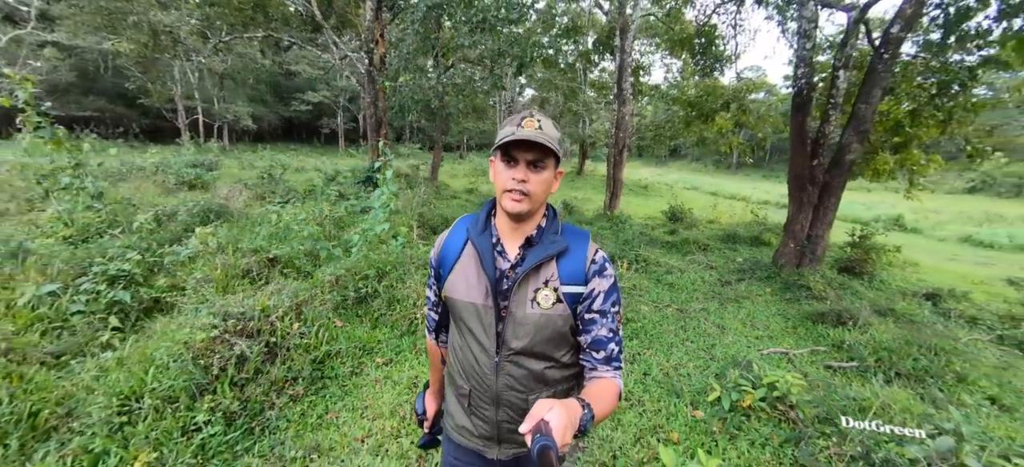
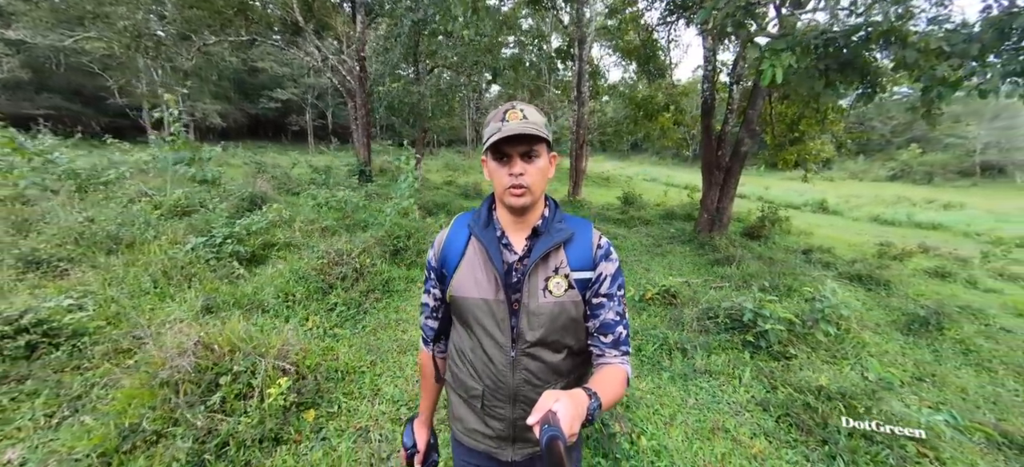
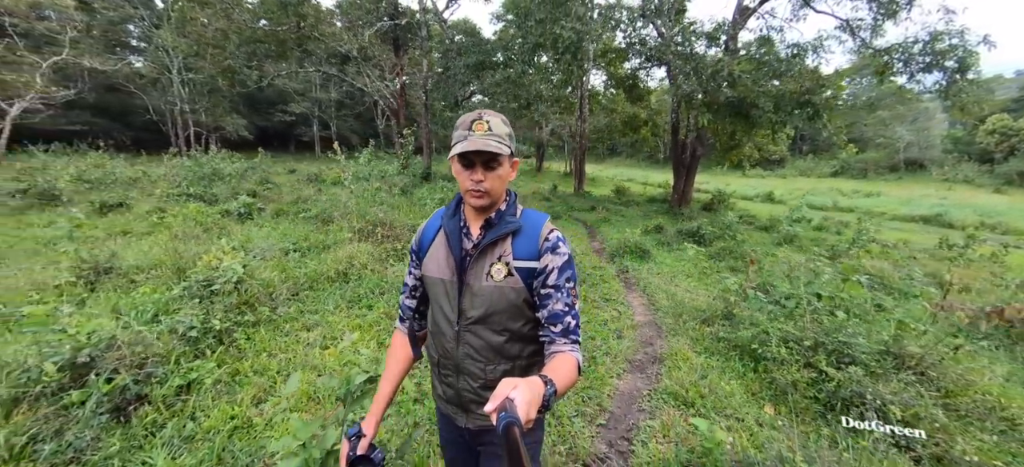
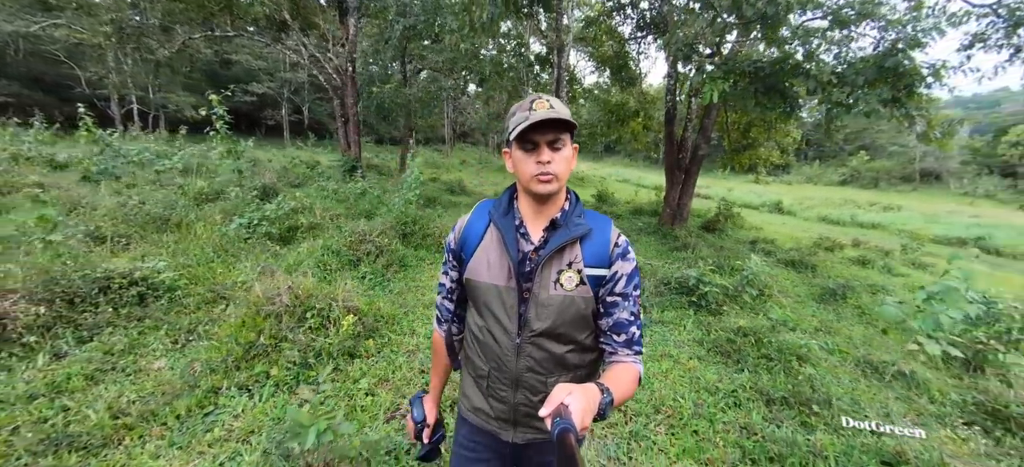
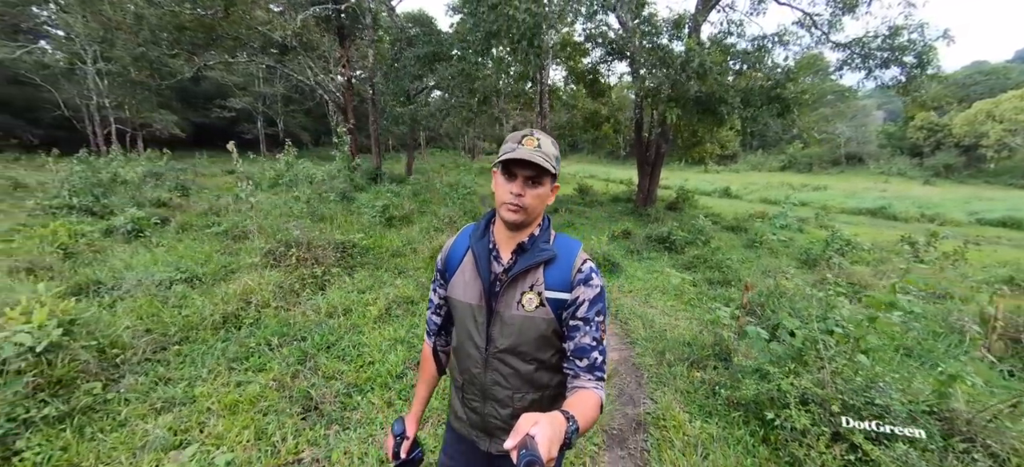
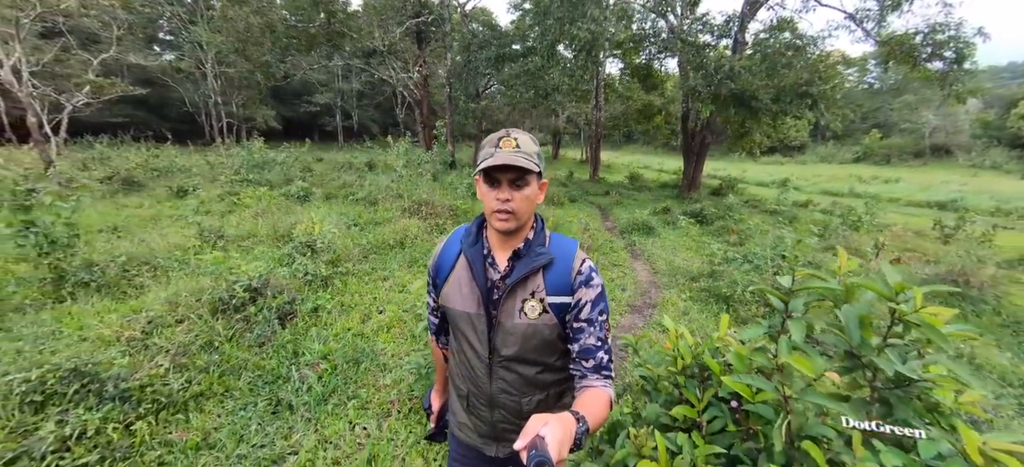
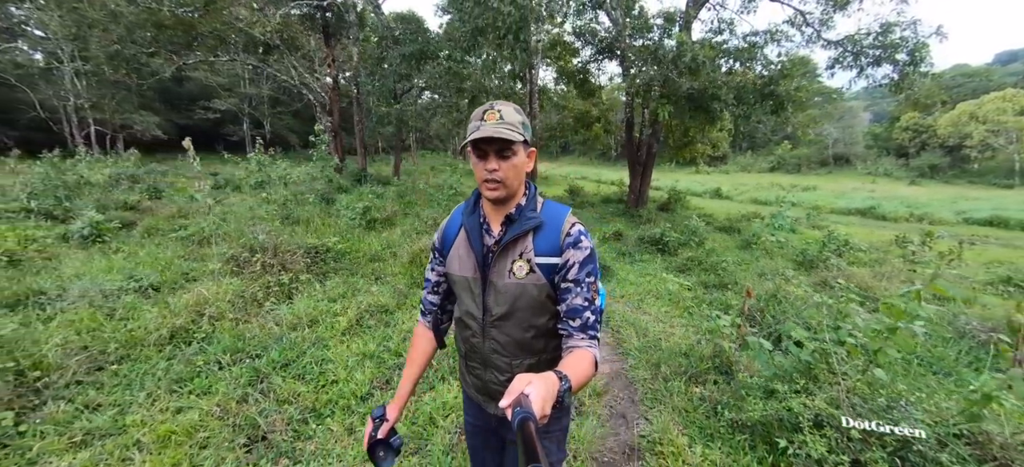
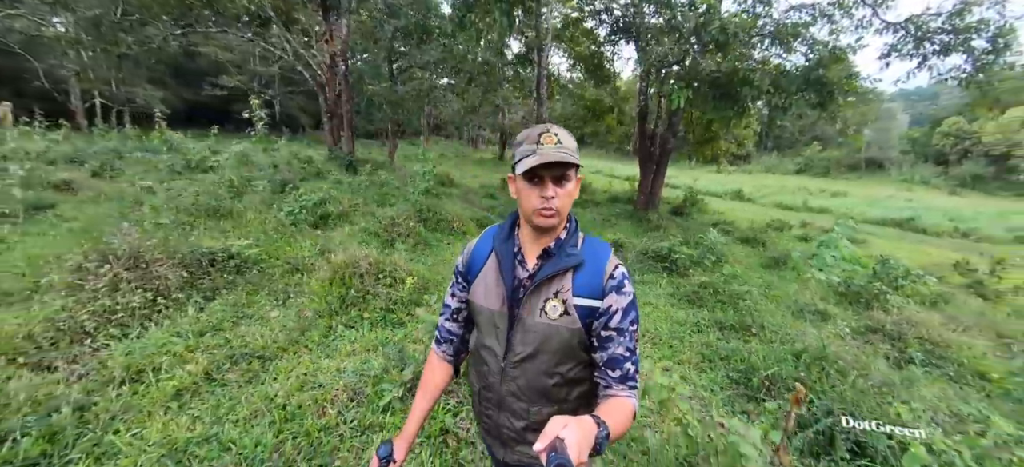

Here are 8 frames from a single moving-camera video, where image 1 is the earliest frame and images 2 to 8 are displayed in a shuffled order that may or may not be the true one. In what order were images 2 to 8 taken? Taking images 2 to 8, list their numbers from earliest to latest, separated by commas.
2, 4, 8, 7, 5, 3, 6
